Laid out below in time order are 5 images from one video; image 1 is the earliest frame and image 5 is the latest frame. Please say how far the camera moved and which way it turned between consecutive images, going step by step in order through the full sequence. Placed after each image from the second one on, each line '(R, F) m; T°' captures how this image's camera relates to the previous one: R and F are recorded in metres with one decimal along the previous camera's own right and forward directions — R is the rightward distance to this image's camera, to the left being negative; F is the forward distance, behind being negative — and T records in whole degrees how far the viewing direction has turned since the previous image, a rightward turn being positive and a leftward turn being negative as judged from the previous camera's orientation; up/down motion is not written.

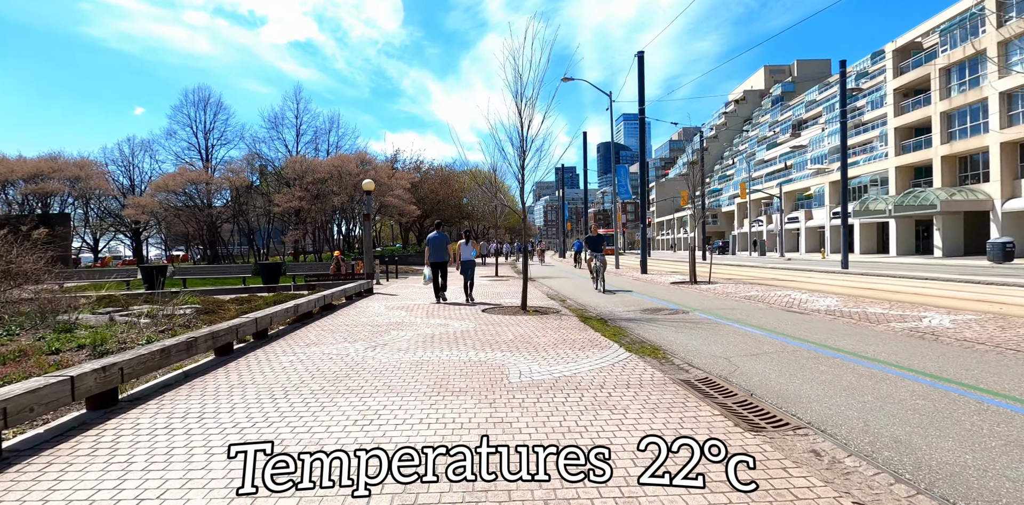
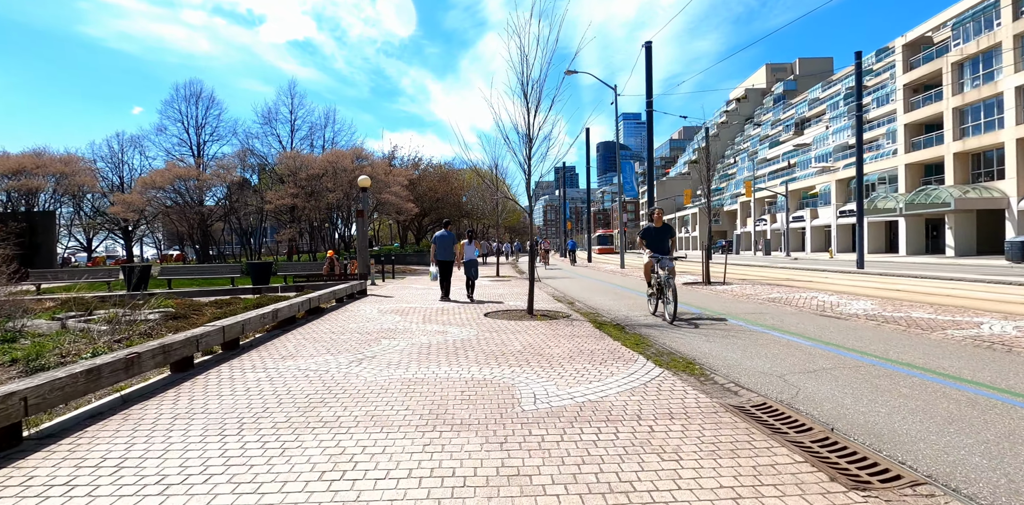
(-0.1, +1.0) m; 0°
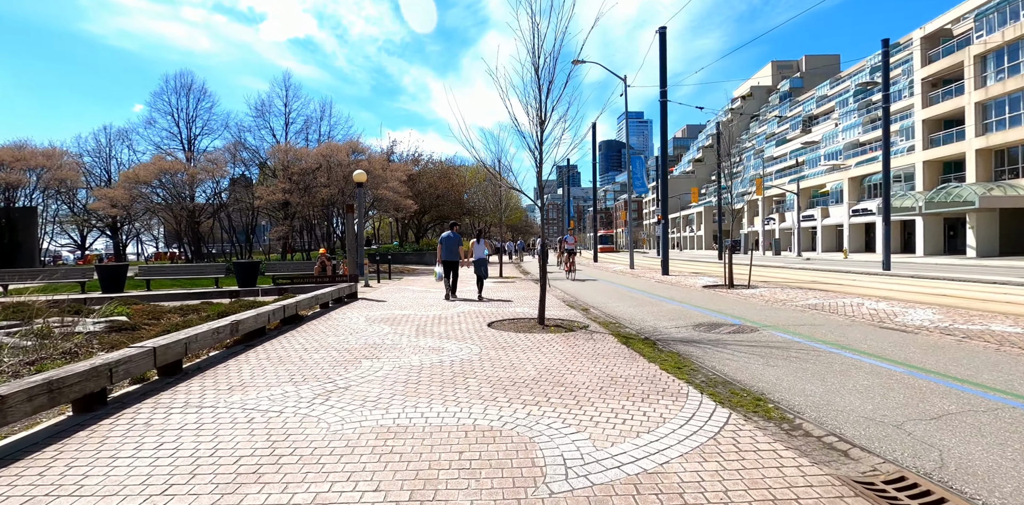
(-0.1, +1.4) m; 0°
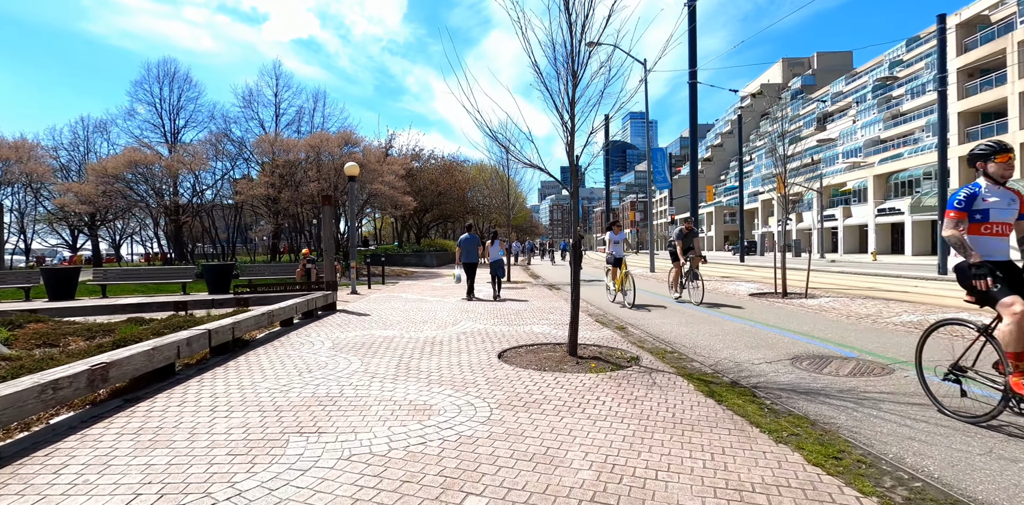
(-0.2, +2.4) m; 0°
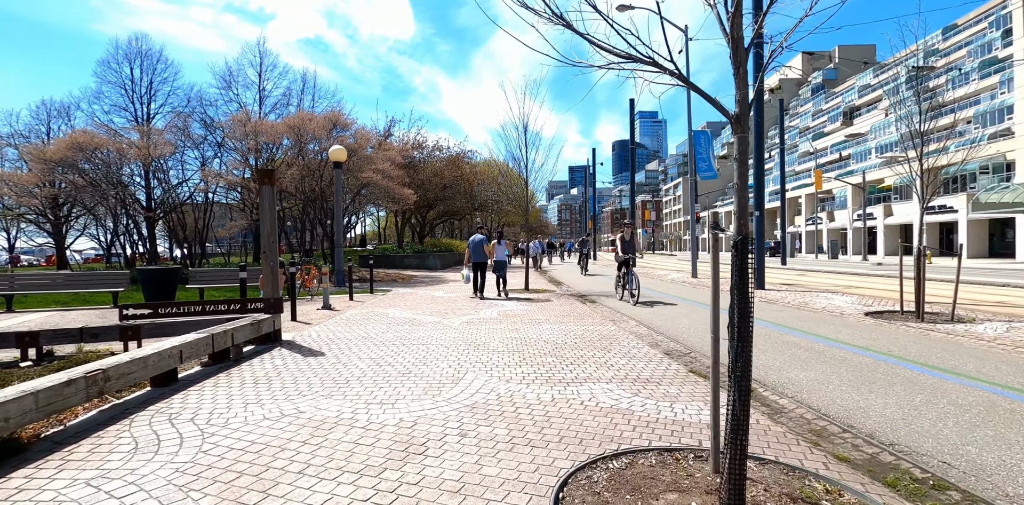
(-0.3, +3.5) m; -1°
